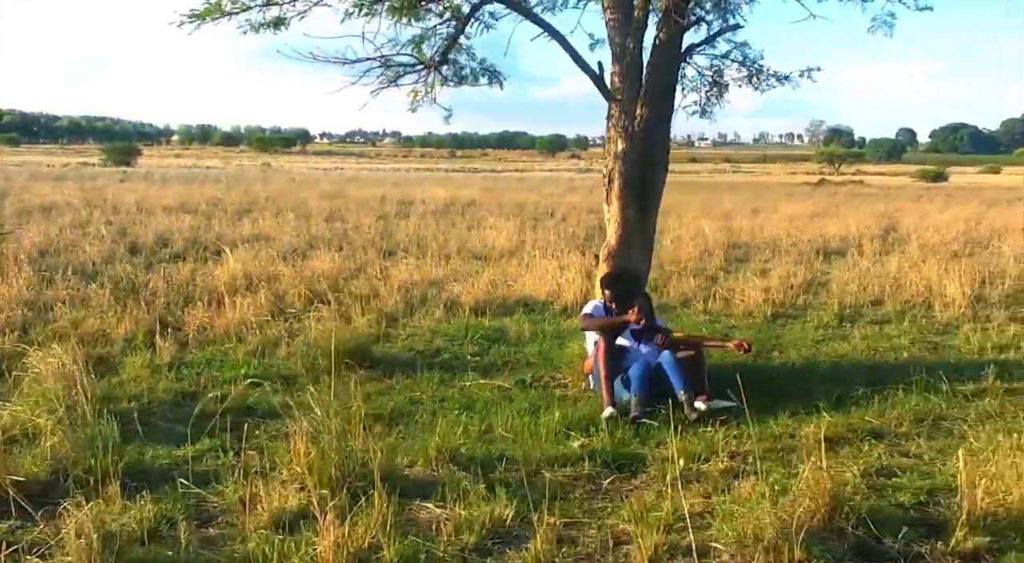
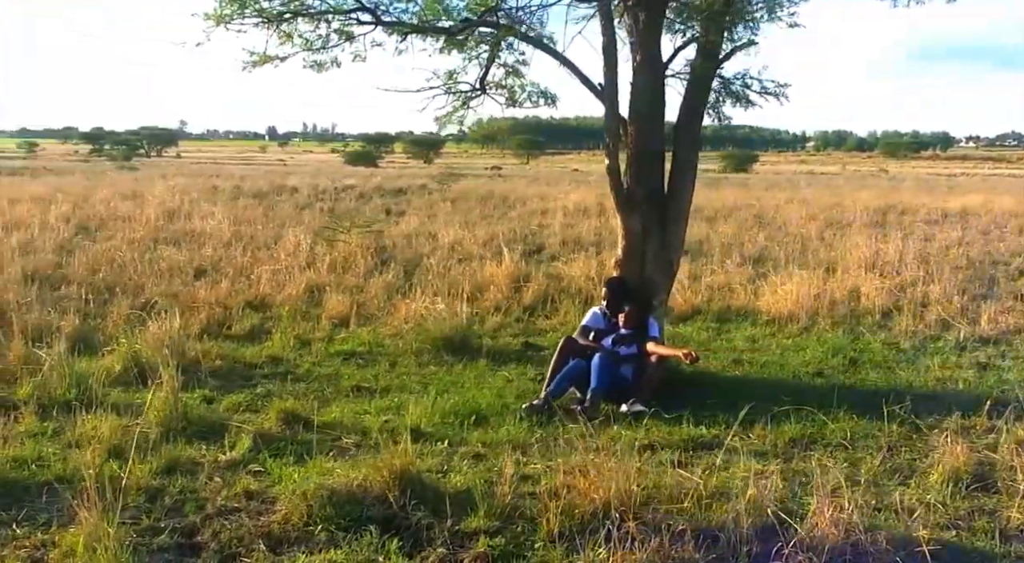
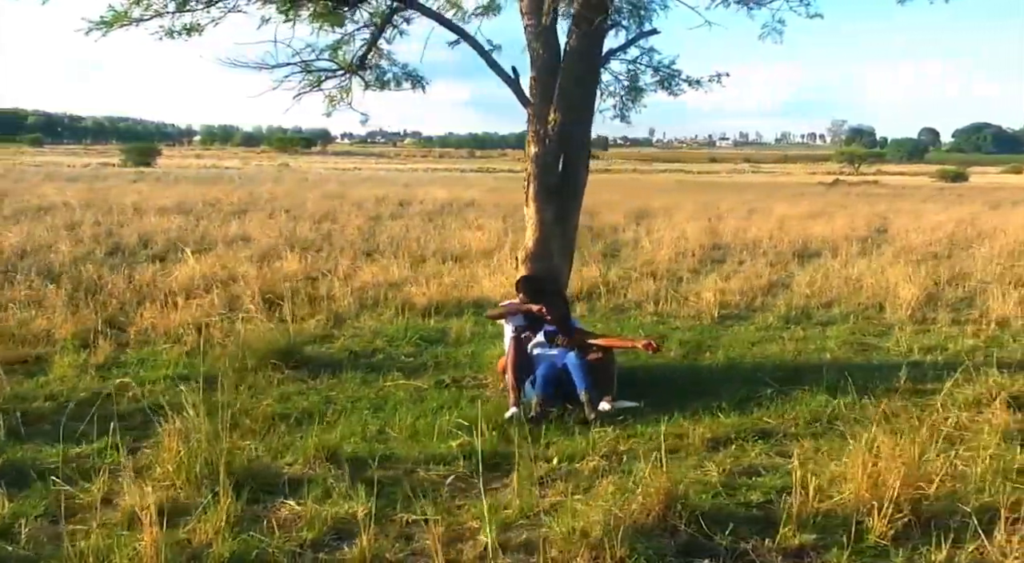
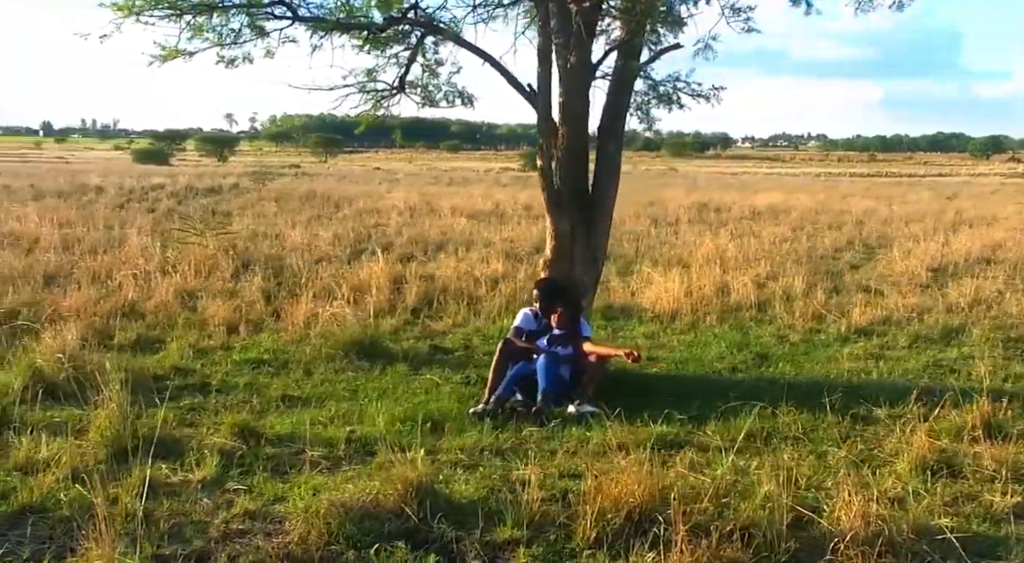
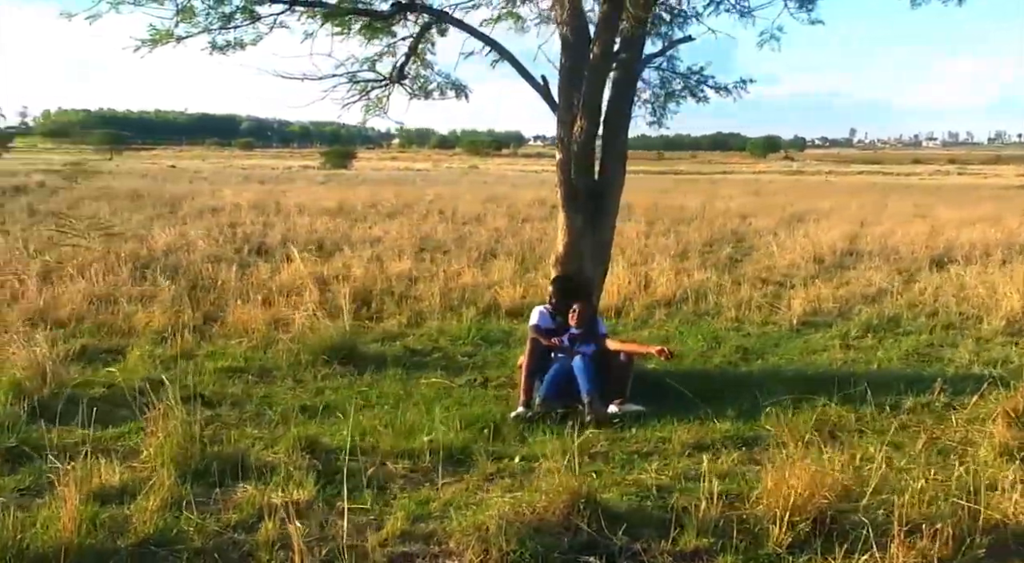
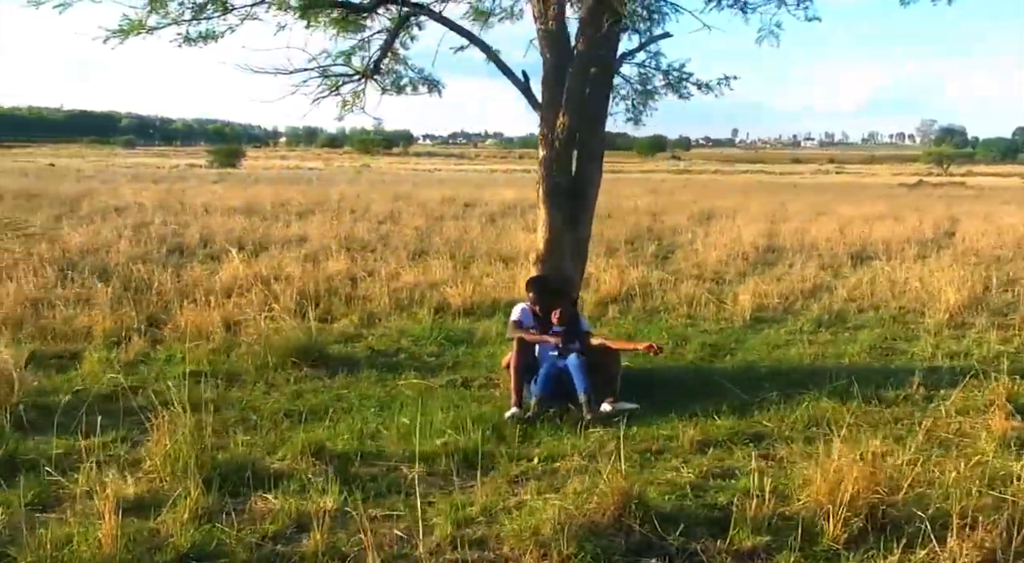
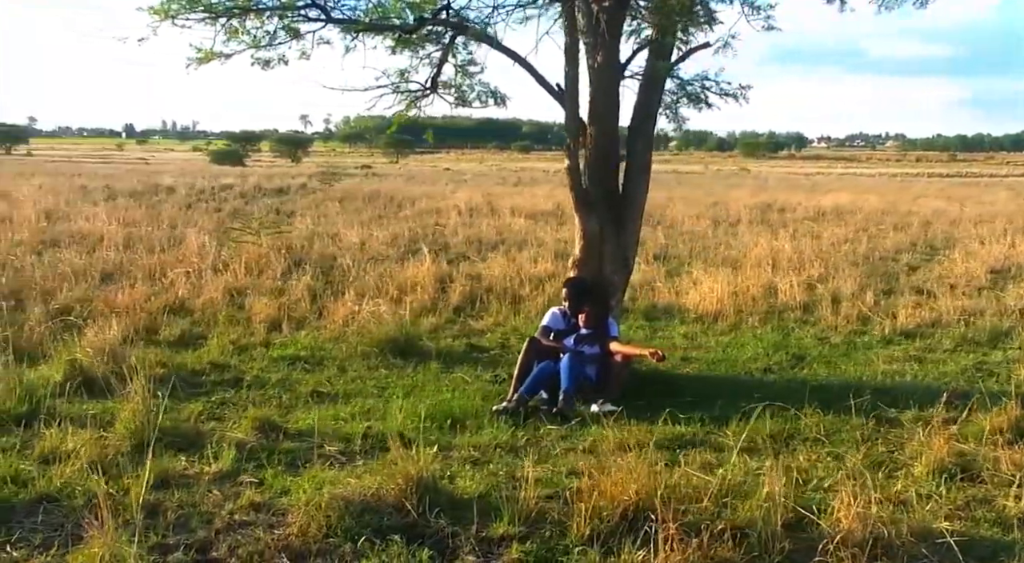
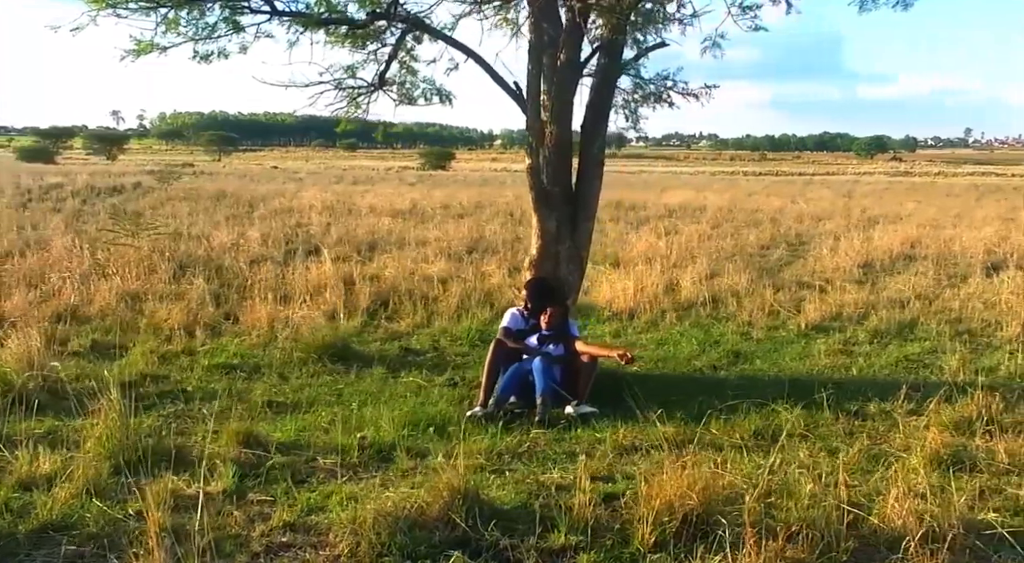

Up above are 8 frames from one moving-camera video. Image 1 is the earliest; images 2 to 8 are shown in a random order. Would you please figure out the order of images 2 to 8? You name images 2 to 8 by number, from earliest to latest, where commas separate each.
3, 6, 5, 8, 4, 7, 2
